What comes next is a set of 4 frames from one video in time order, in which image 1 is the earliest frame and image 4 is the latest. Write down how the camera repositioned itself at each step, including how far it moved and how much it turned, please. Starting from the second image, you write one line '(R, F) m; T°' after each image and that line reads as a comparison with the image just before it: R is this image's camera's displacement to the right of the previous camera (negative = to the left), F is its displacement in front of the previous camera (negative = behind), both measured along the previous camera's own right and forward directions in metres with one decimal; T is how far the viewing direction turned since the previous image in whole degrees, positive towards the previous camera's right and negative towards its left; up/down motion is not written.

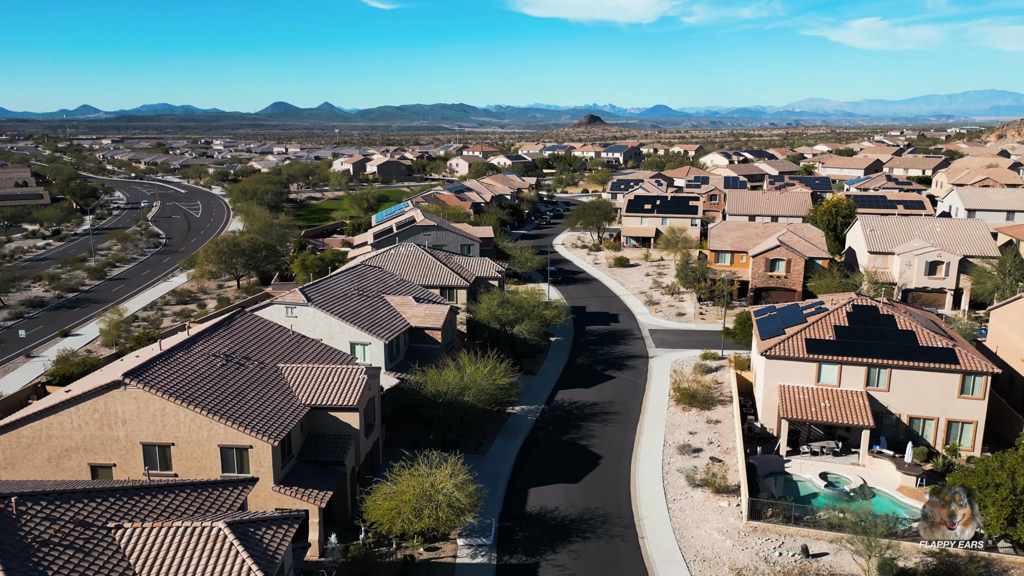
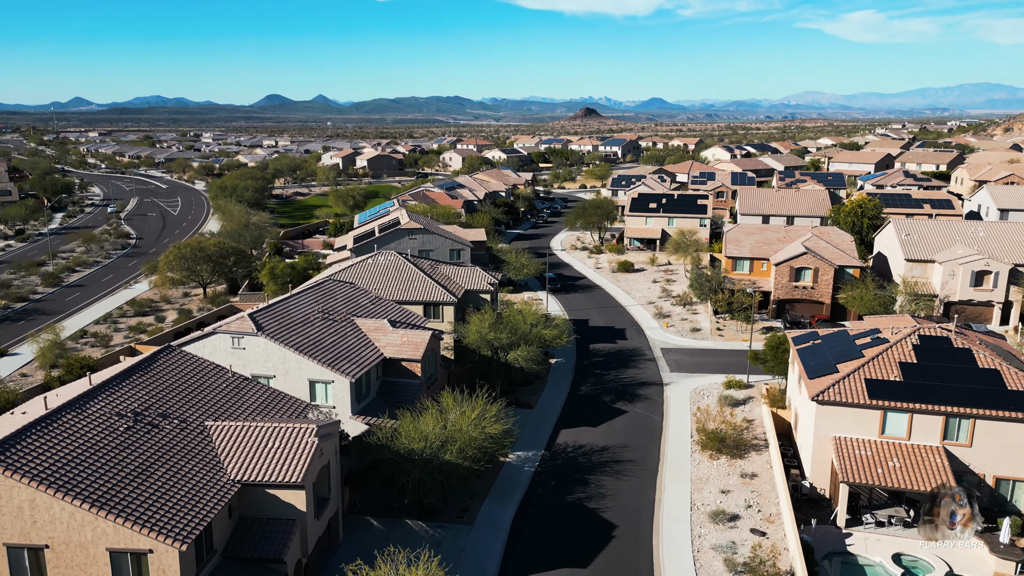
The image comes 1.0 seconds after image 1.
(+0.1, +6.9) m; 0°
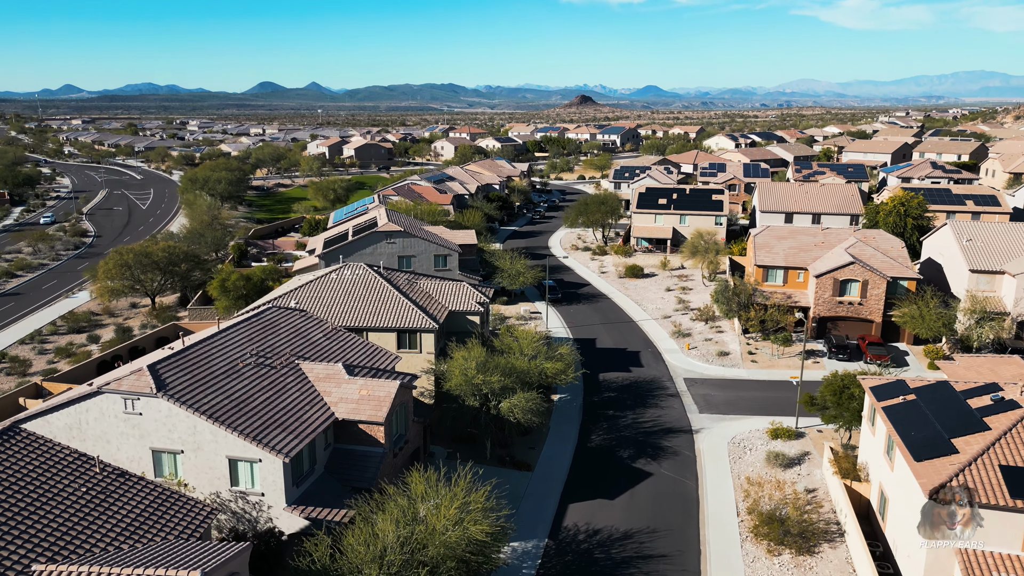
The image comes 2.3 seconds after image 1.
(+0.1, +8.8) m; 0°
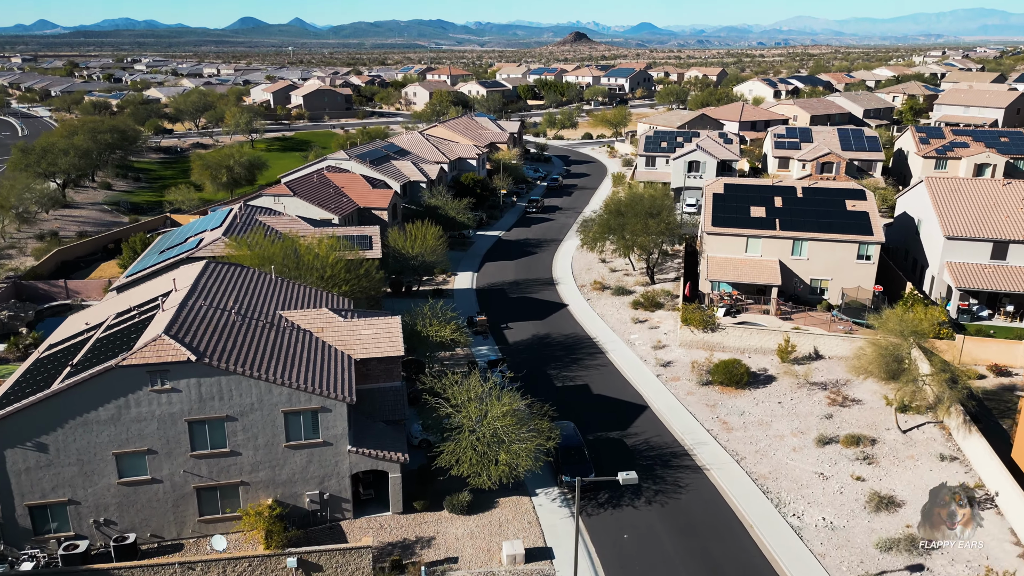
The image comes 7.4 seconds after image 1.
(+0.7, +34.9) m; +1°
